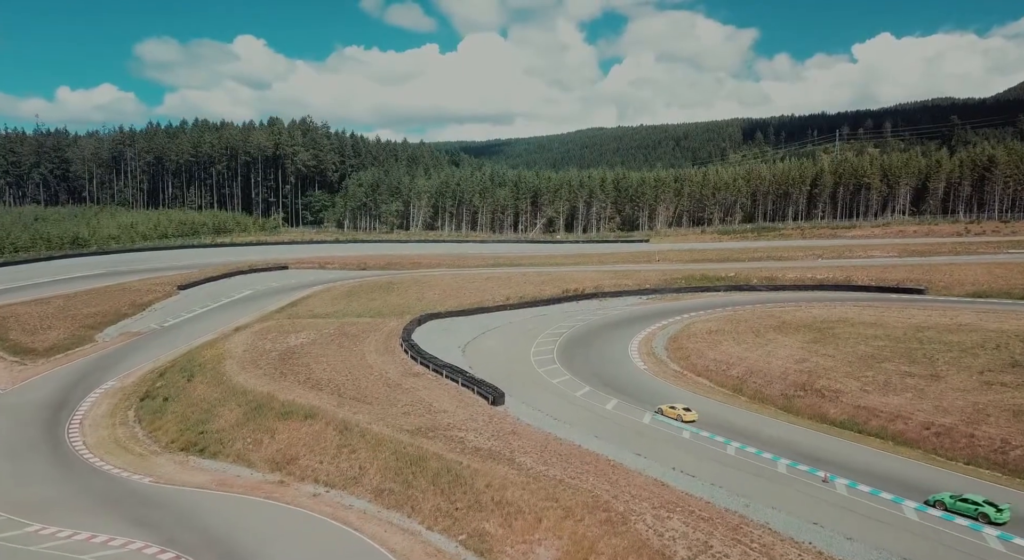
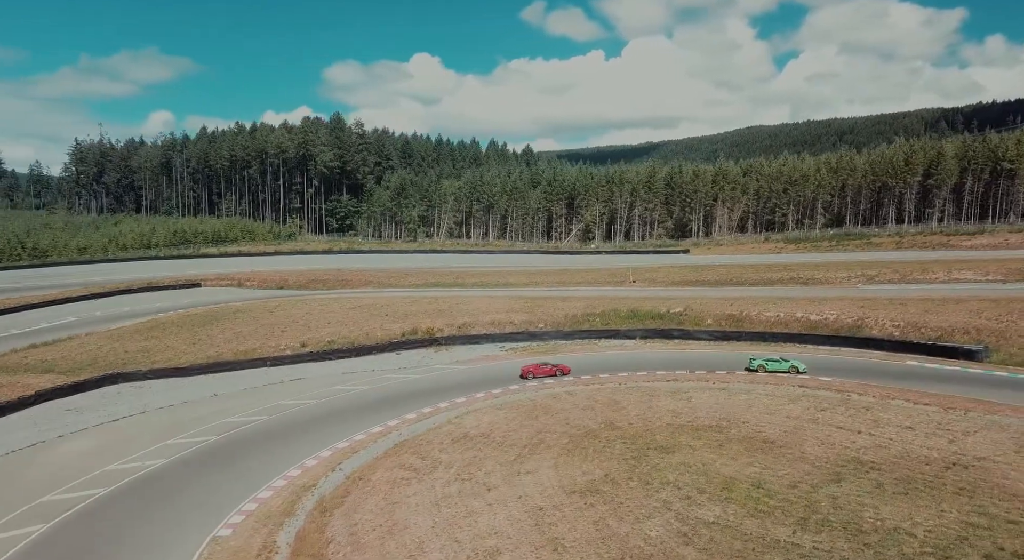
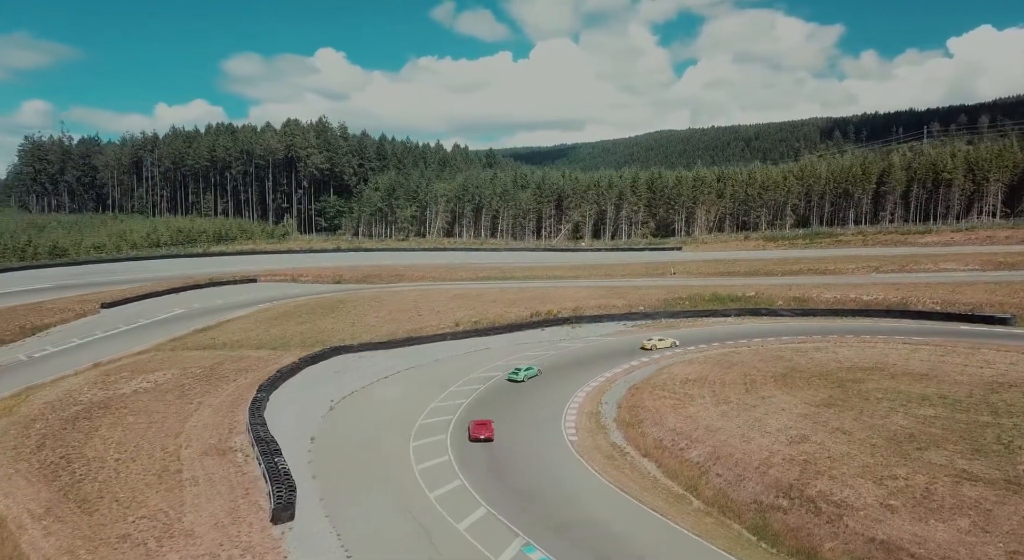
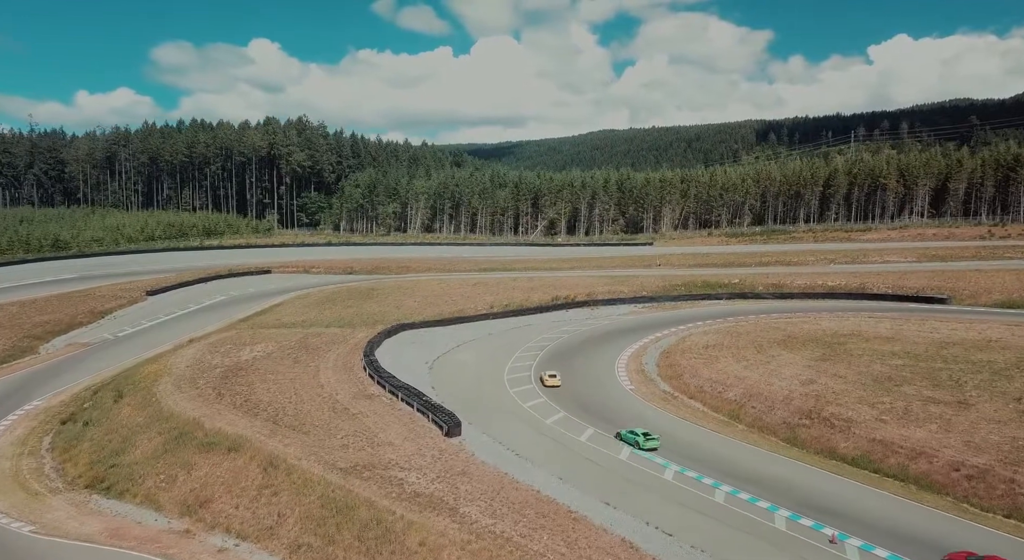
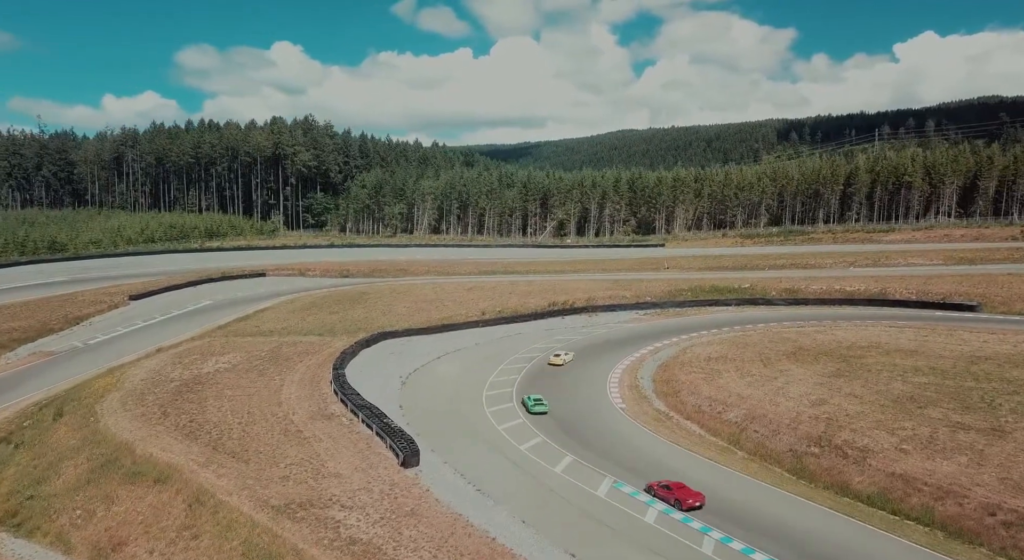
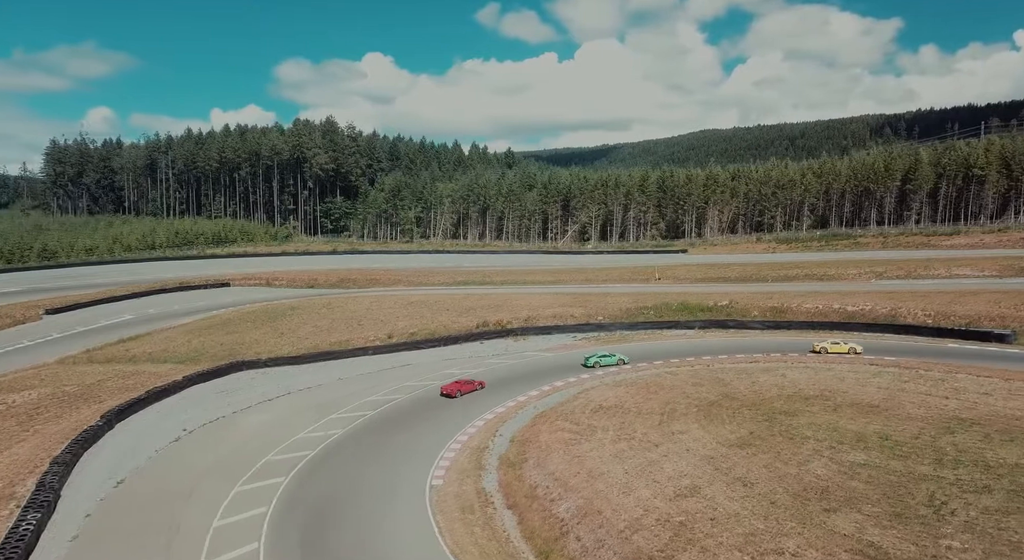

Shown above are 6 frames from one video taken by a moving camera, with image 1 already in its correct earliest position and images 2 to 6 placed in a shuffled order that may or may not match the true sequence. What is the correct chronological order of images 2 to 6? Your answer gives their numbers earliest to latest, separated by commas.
4, 5, 3, 6, 2
